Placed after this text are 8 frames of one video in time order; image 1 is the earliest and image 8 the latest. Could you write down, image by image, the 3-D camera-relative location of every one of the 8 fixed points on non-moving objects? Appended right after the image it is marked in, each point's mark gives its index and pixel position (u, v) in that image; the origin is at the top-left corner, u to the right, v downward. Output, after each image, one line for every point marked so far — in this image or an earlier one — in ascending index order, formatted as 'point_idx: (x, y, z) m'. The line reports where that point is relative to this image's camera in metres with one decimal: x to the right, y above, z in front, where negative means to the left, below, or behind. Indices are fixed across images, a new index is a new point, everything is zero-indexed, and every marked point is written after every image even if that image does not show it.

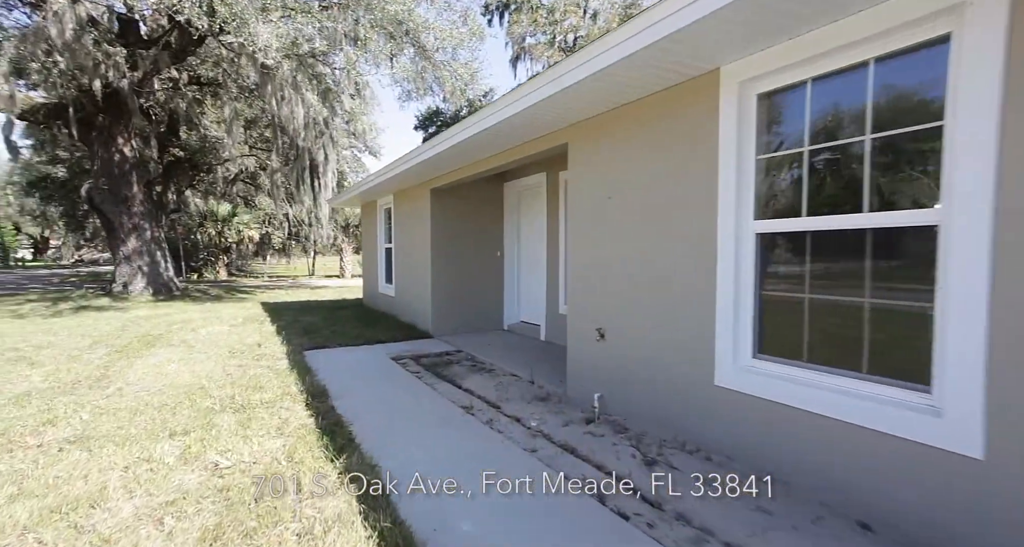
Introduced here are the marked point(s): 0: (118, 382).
0: (-3.2, -0.9, +3.7) m
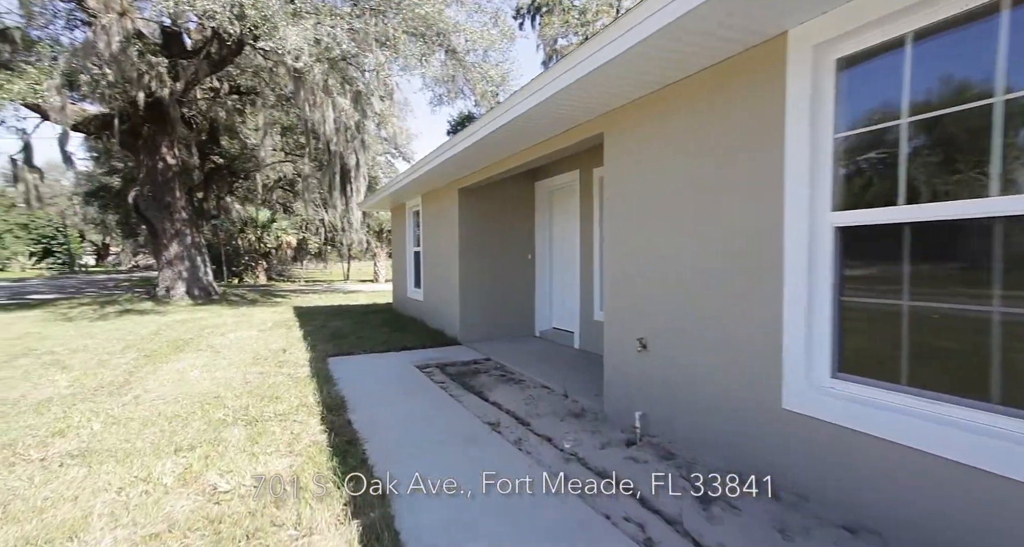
0: (-3.0, -0.9, +3.7) m
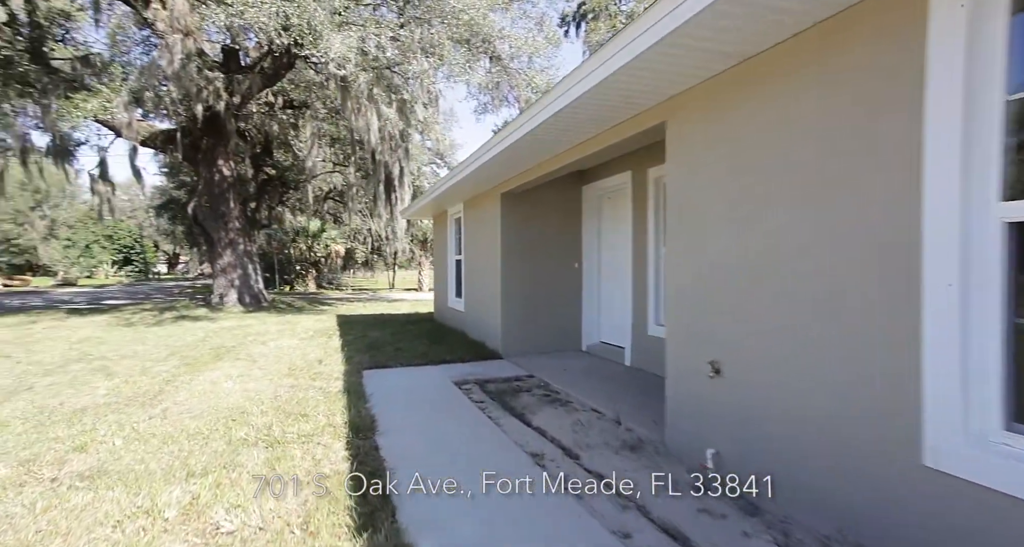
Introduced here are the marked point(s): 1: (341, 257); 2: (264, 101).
0: (-2.7, -1.0, +3.5) m
1: (-7.4, +0.7, +19.8) m
2: (-6.3, +4.5, +11.8) m
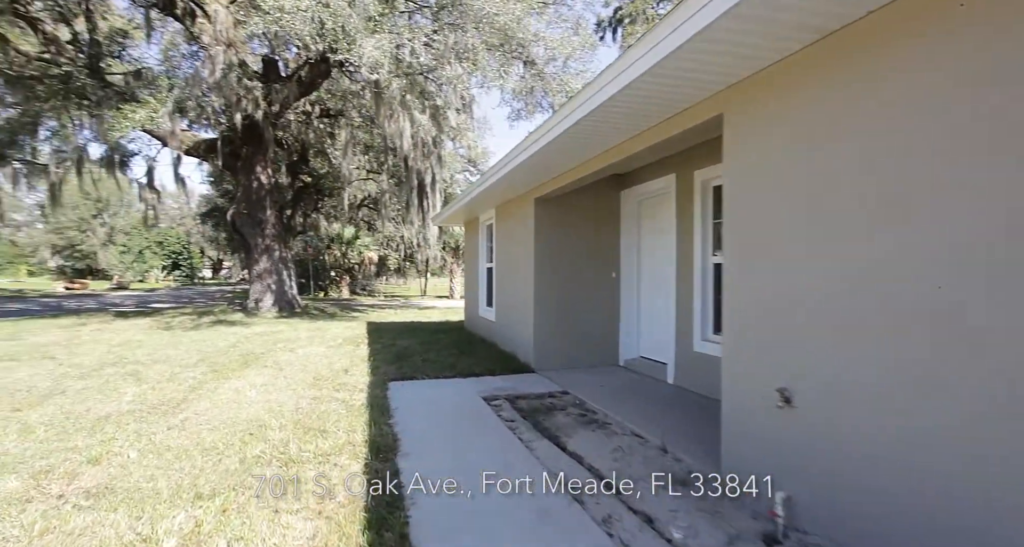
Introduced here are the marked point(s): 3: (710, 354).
0: (-2.4, -1.0, +3.4) m
1: (-6.0, +0.4, +20.0) m
2: (-5.5, +4.3, +12.0) m
3: (+1.7, -0.7, +4.0) m
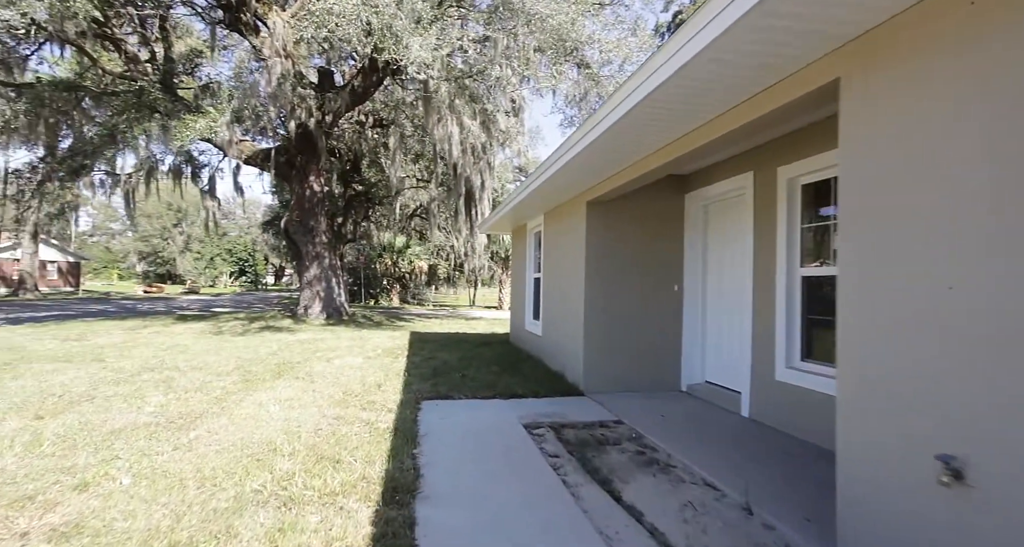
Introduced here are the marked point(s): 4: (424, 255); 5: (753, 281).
0: (-2.1, -1.1, +3.2) m
1: (-3.8, 0.0, +20.0) m
2: (-4.1, +4.1, +12.2) m
3: (+2.1, -0.8, +3.3) m
4: (-3.7, +0.8, +19.1) m
5: (+2.0, -0.1, +3.8) m
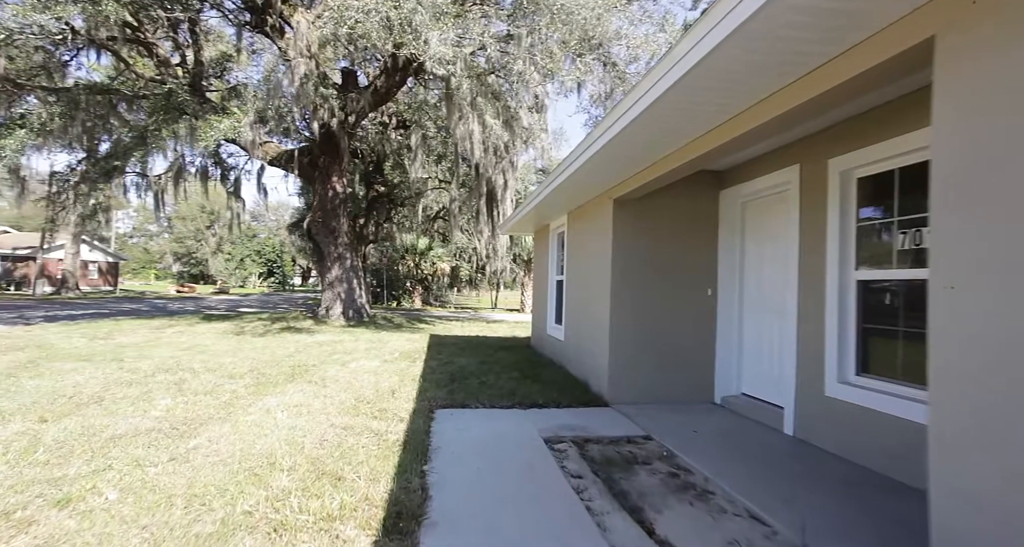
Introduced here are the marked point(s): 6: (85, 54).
0: (-2.0, -1.1, +3.0) m
1: (-2.9, -0.1, +20.0) m
2: (-3.5, +4.1, +12.1) m
3: (+2.2, -0.8, +2.9) m
4: (-2.8, +0.7, +19.0) m
5: (+2.2, -0.1, +3.5) m
6: (-8.9, +4.6, +9.6) m
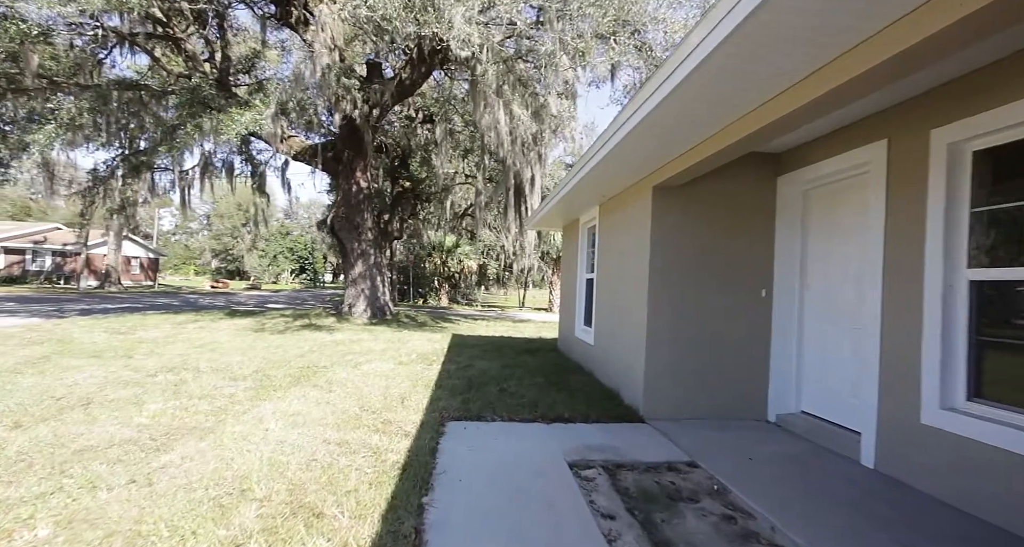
0: (-1.9, -1.0, +2.7) m
1: (-1.7, 0.0, +19.6) m
2: (-2.8, +4.1, +11.8) m
3: (+2.3, -0.8, +2.3) m
4: (-1.6, +0.8, +18.7) m
5: (+2.3, -0.1, +2.8) m
6: (-8.4, +4.7, +9.7) m
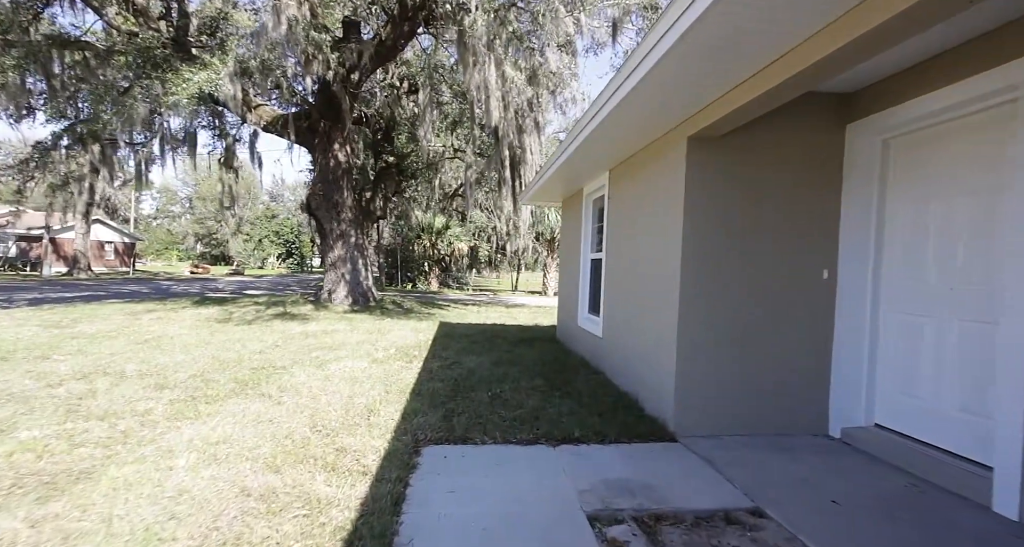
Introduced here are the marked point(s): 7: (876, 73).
0: (-1.9, -0.9, +1.8) m
1: (-2.0, +0.7, +18.7) m
2: (-3.0, +4.5, +10.7) m
3: (+2.3, -0.7, +1.5) m
4: (-1.9, +1.5, +17.8) m
5: (+2.3, 0.0, +2.0) m
6: (-8.5, +5.0, +8.5) m
7: (+2.2, +1.2, +2.8) m
